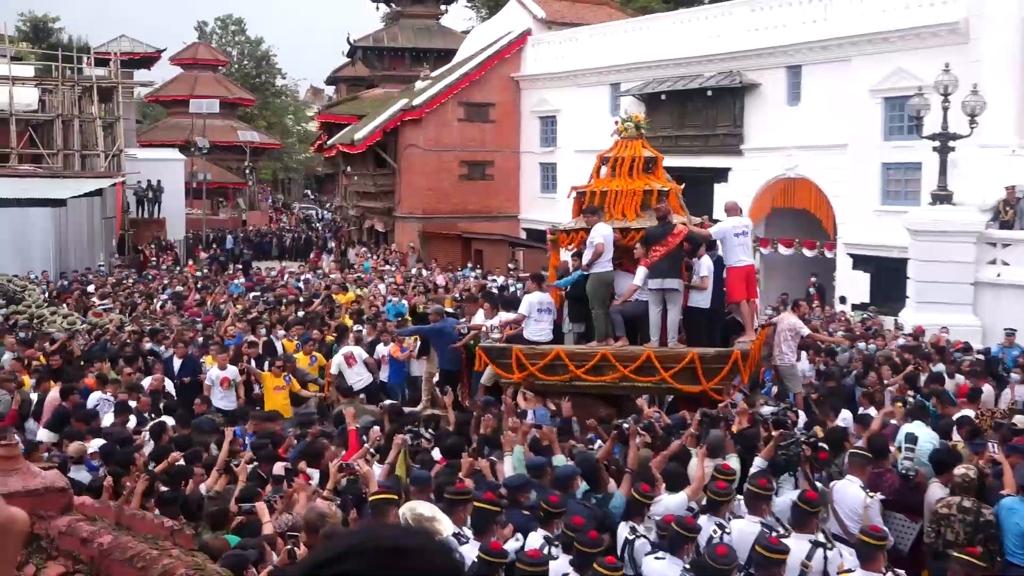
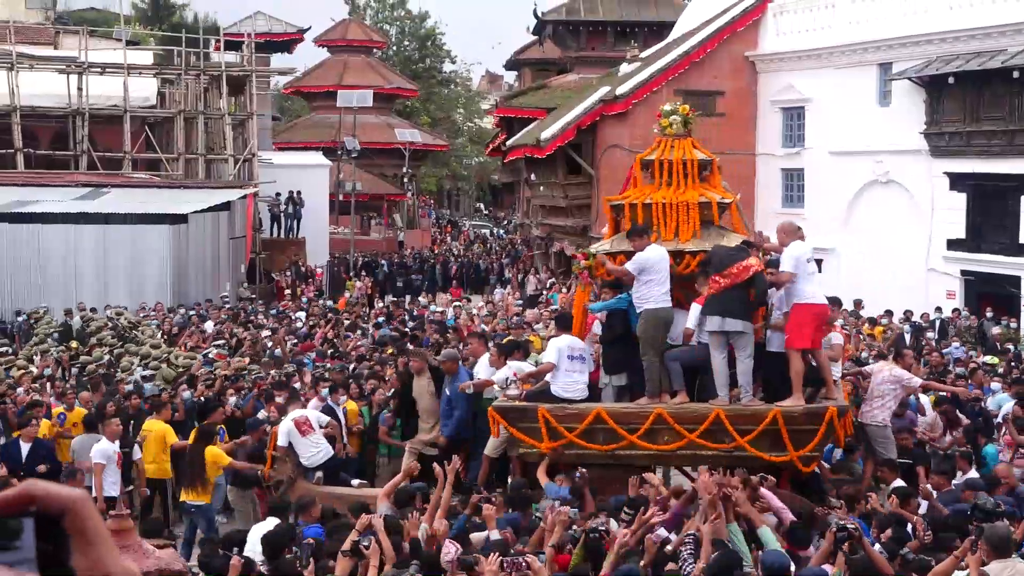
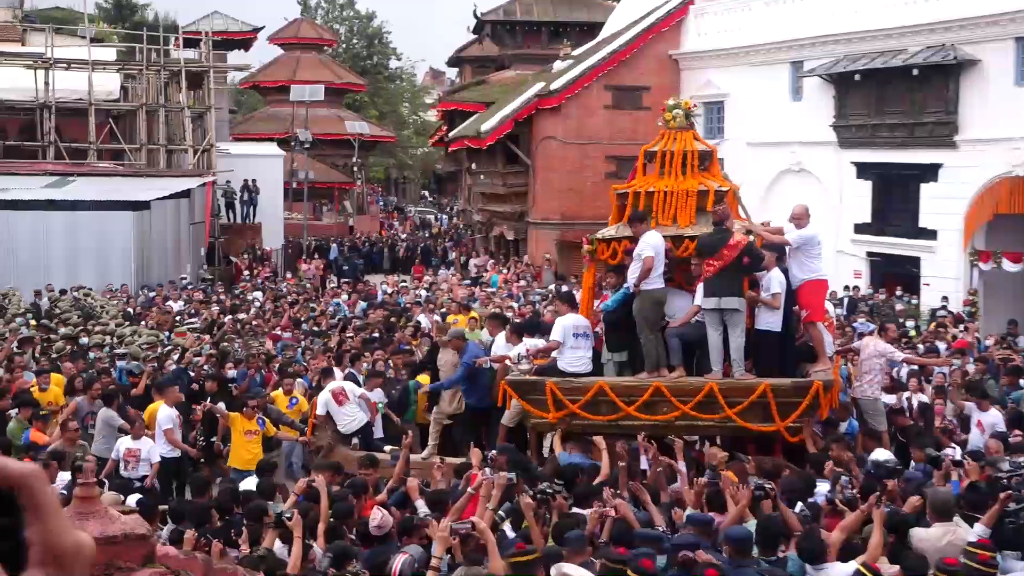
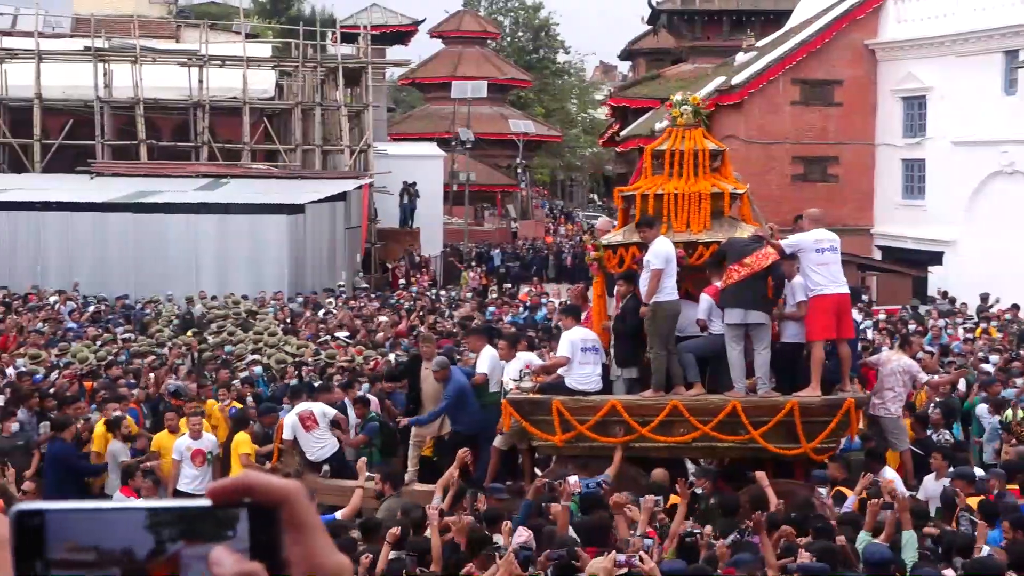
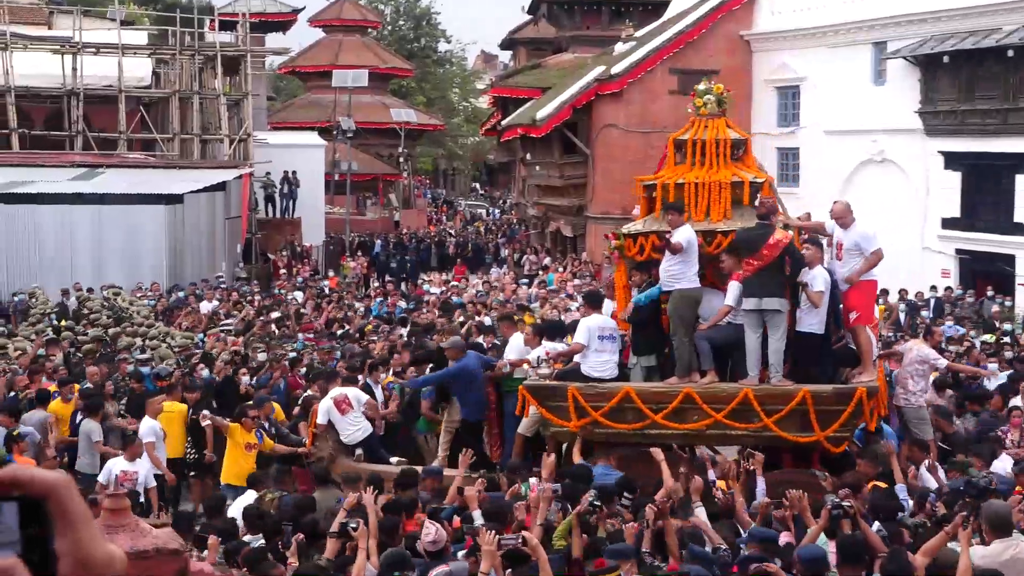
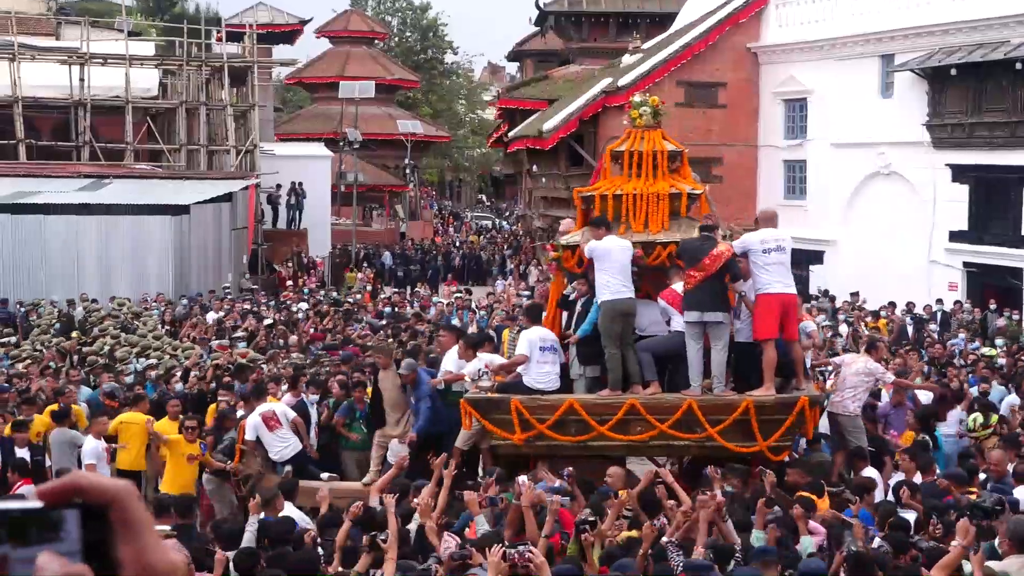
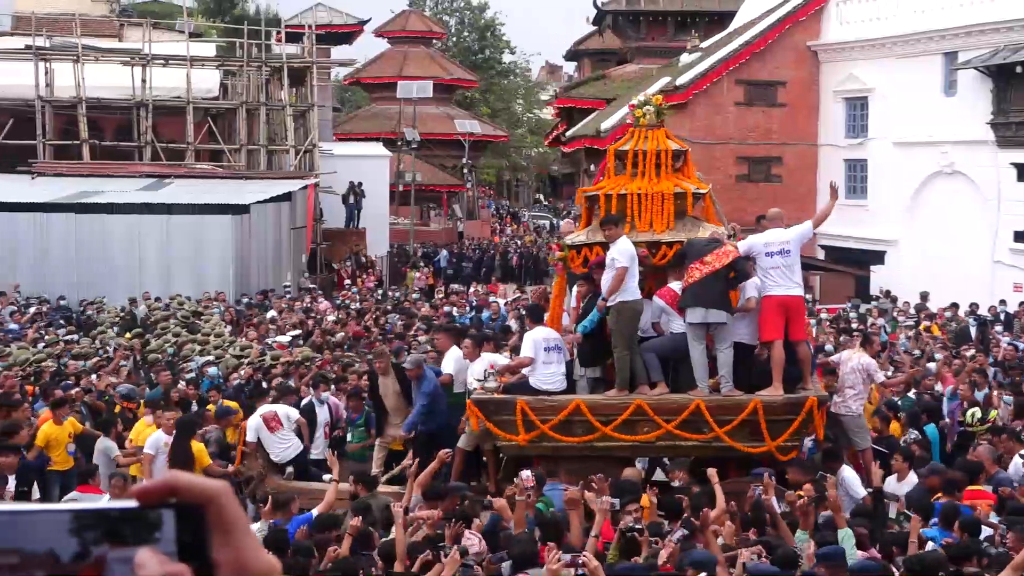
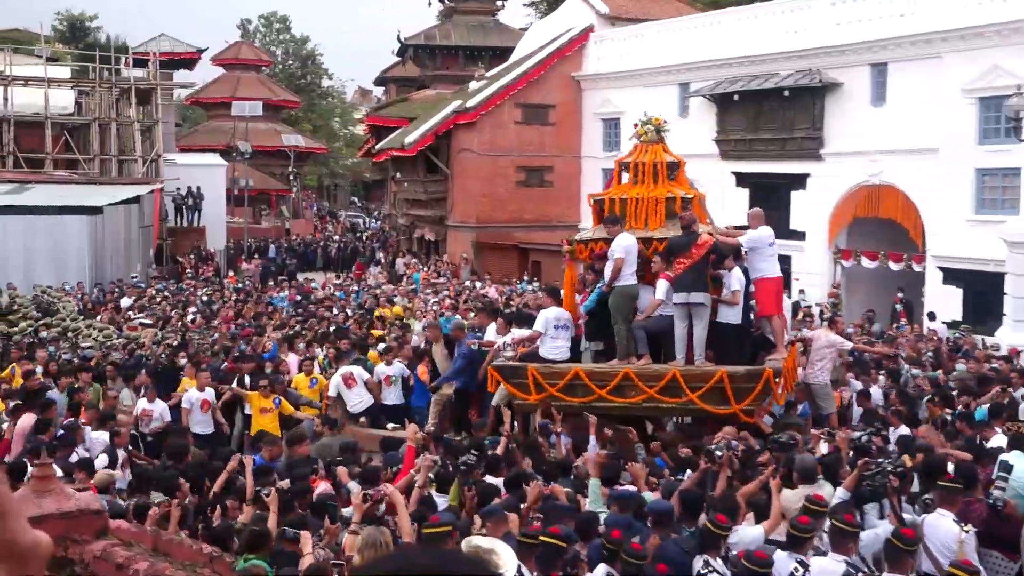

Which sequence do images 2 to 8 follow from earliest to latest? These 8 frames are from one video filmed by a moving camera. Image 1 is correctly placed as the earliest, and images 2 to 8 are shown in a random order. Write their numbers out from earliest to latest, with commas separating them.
8, 3, 5, 2, 6, 7, 4
